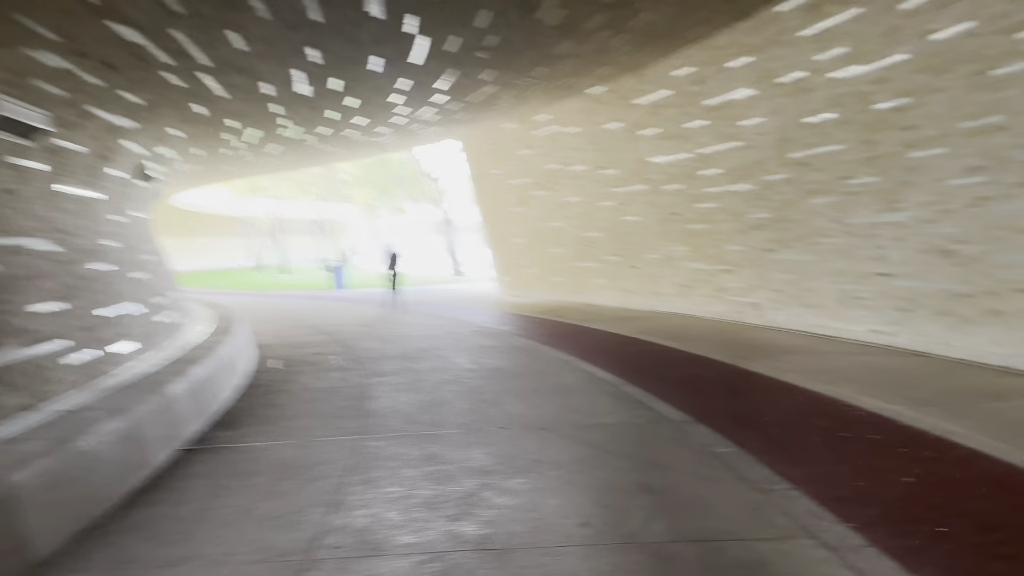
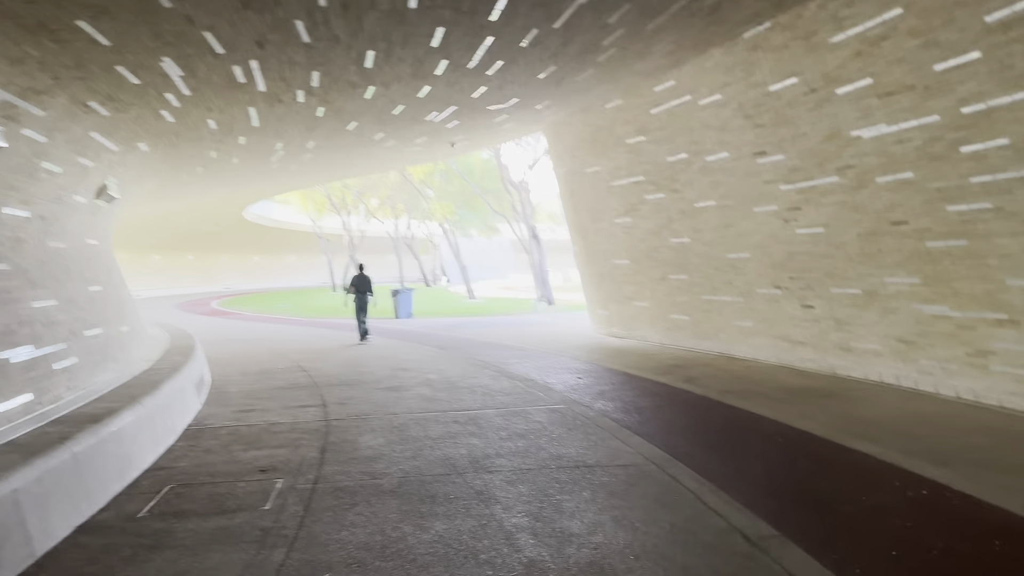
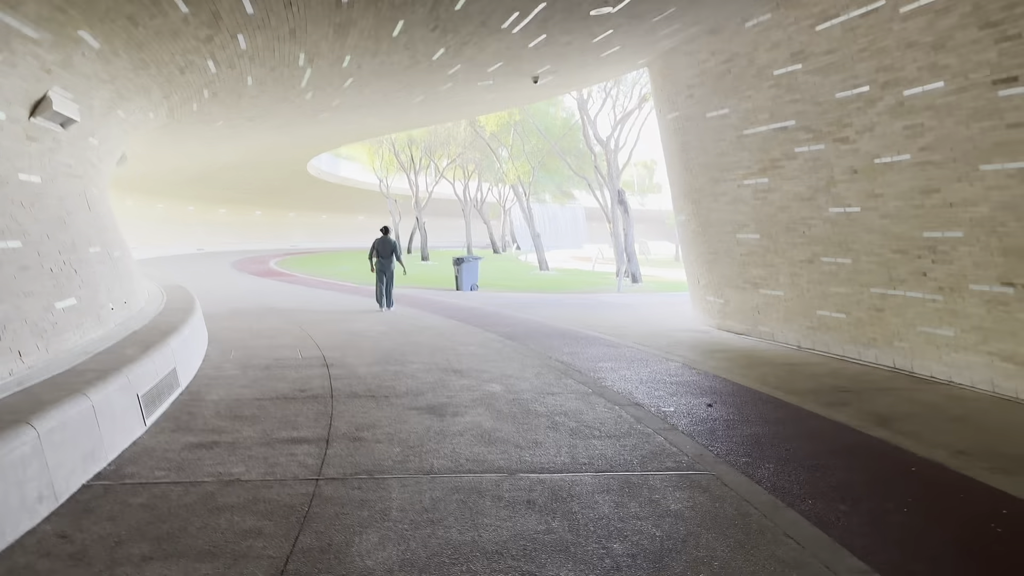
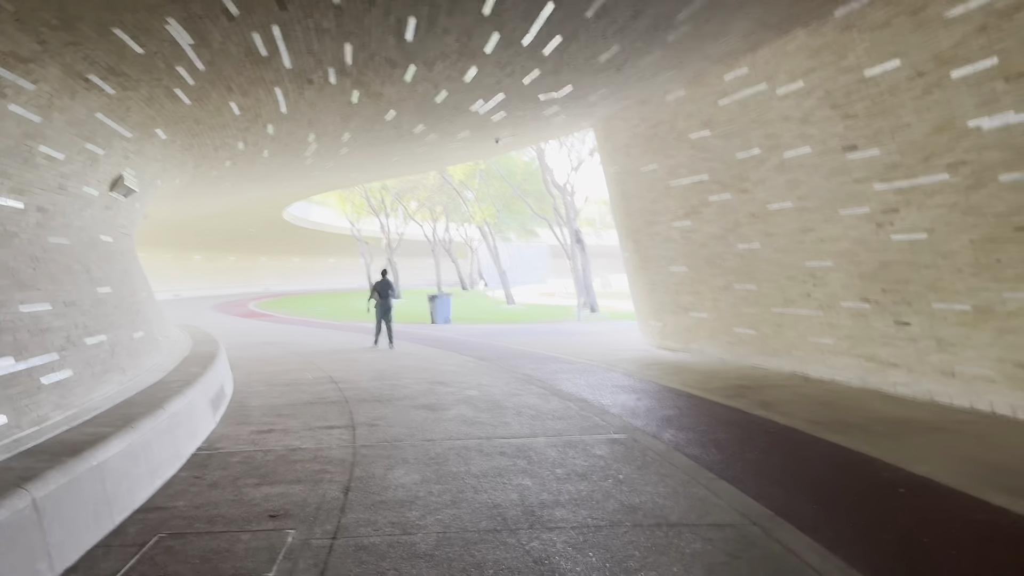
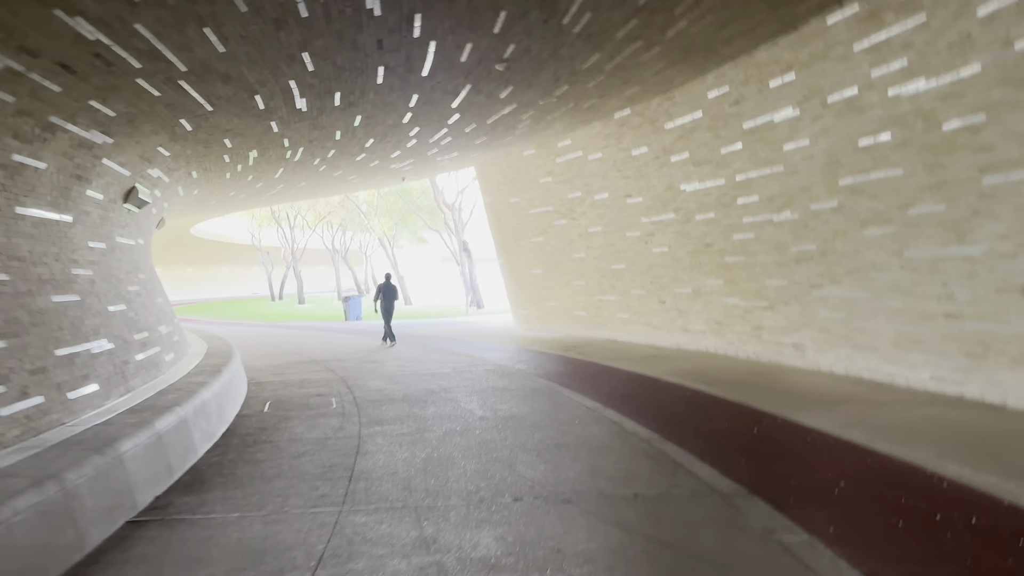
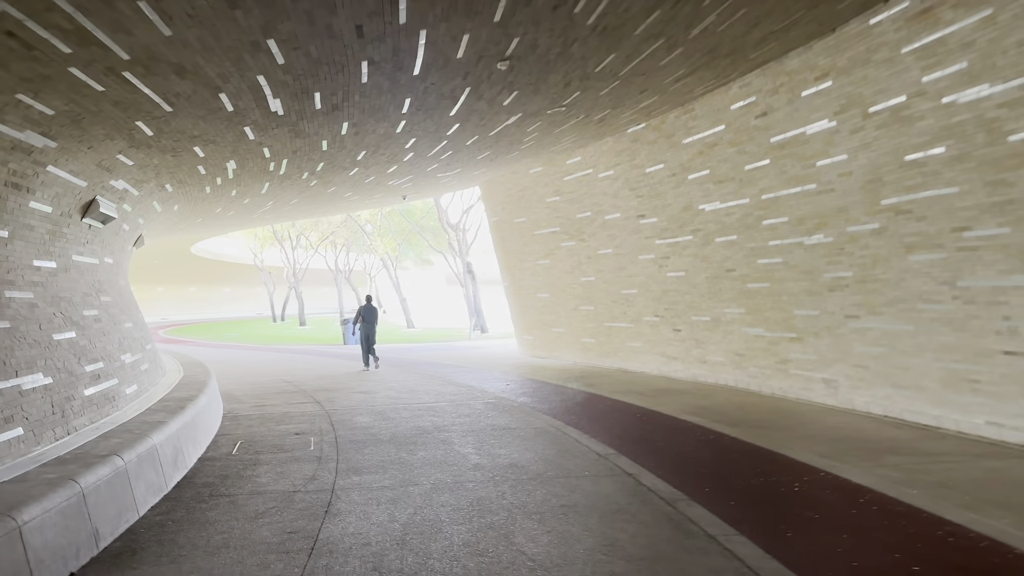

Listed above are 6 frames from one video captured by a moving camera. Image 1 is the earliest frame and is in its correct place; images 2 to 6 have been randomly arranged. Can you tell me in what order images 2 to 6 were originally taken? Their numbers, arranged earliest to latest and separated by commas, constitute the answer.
5, 6, 2, 4, 3
